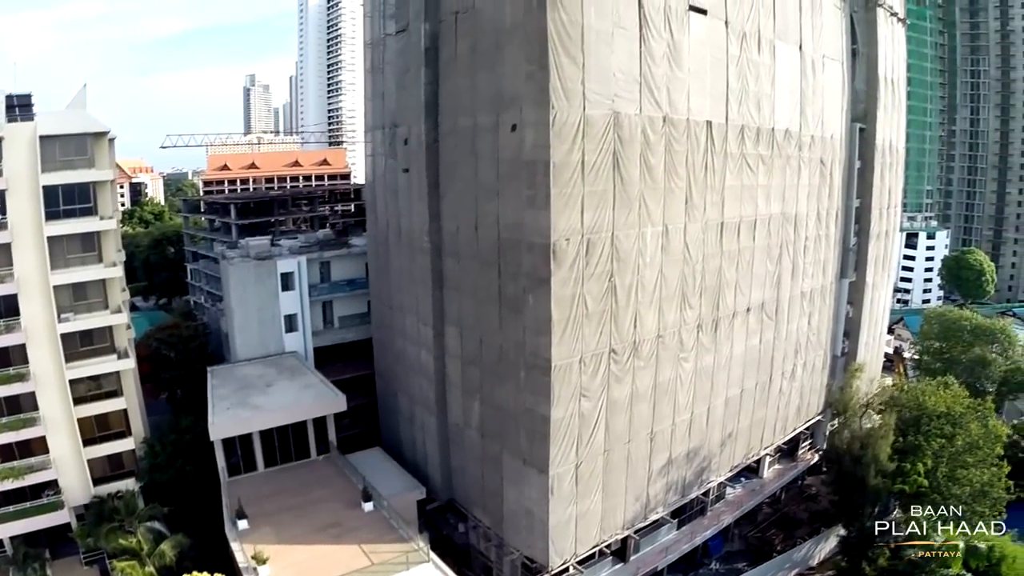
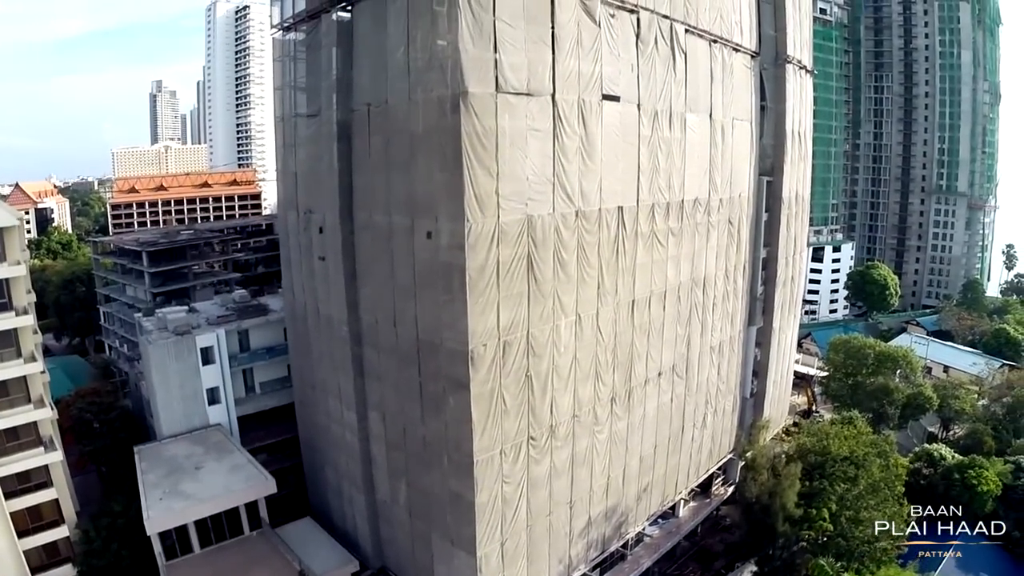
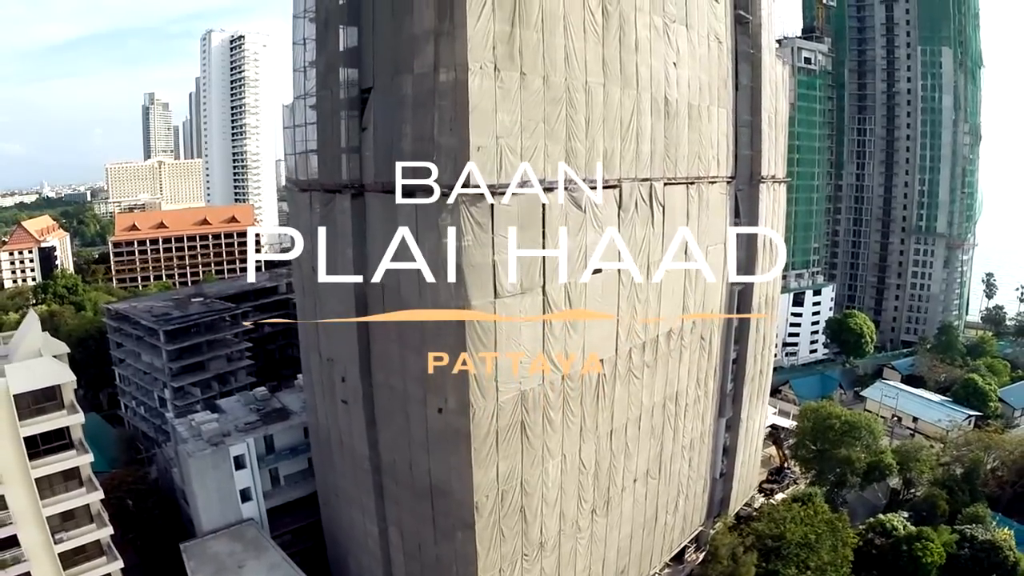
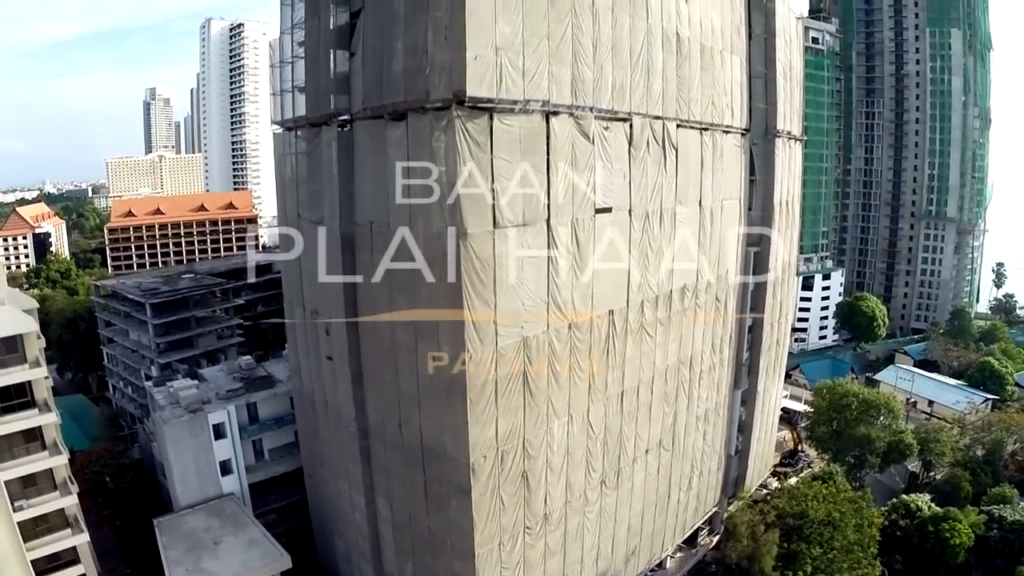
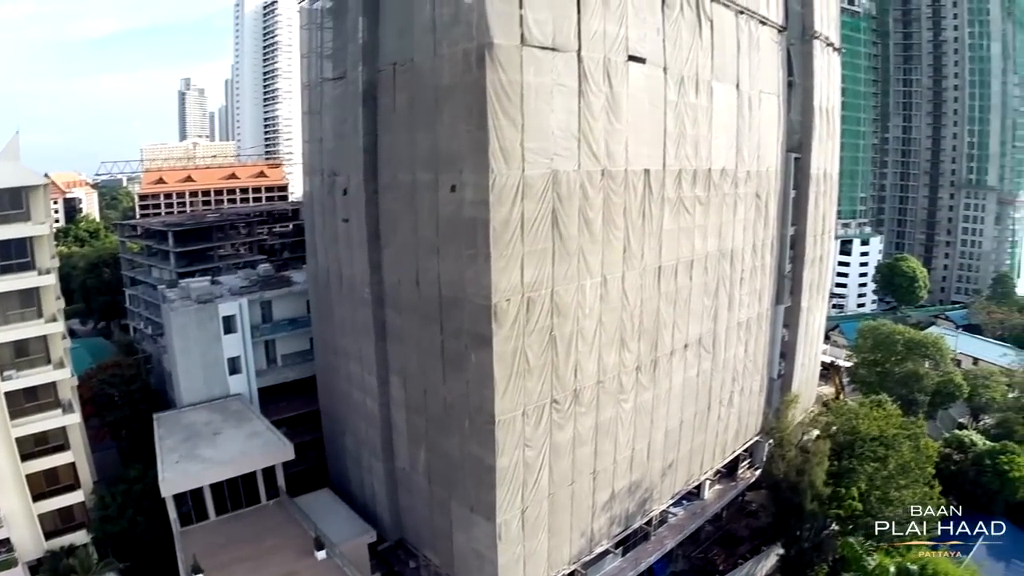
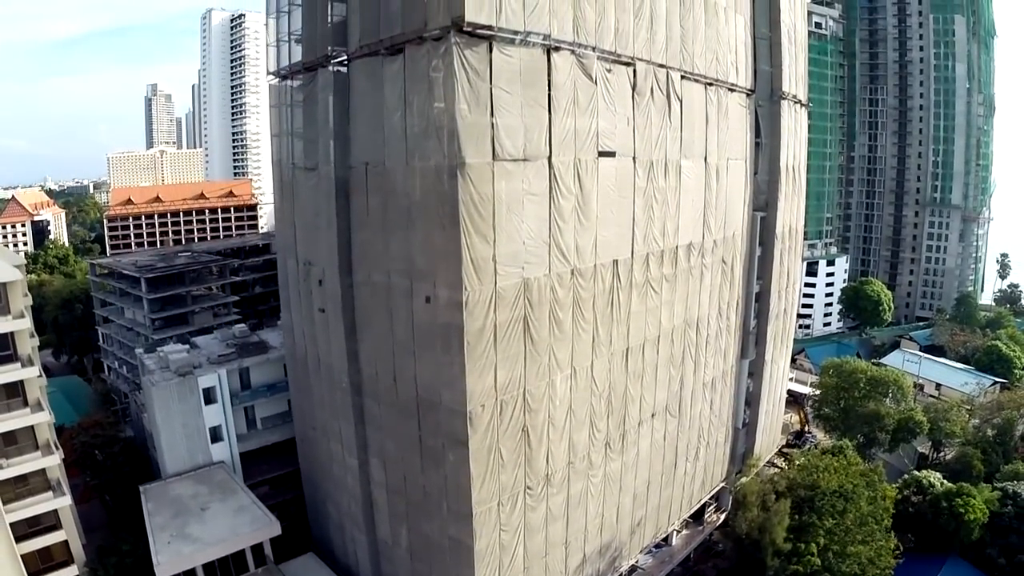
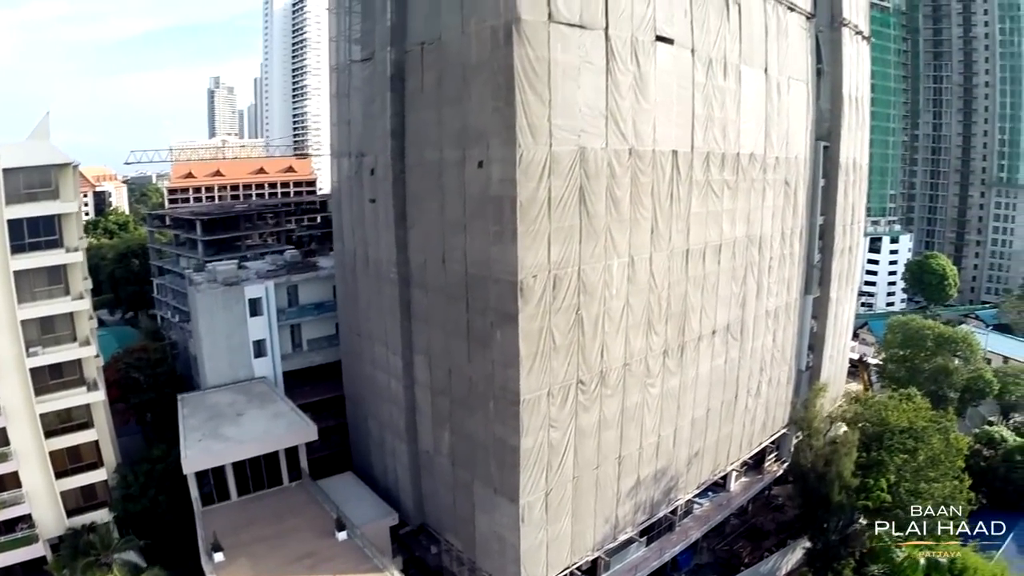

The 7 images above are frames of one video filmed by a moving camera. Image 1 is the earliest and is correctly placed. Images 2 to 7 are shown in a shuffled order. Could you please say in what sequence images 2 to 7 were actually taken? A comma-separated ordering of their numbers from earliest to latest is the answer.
7, 5, 2, 6, 4, 3
